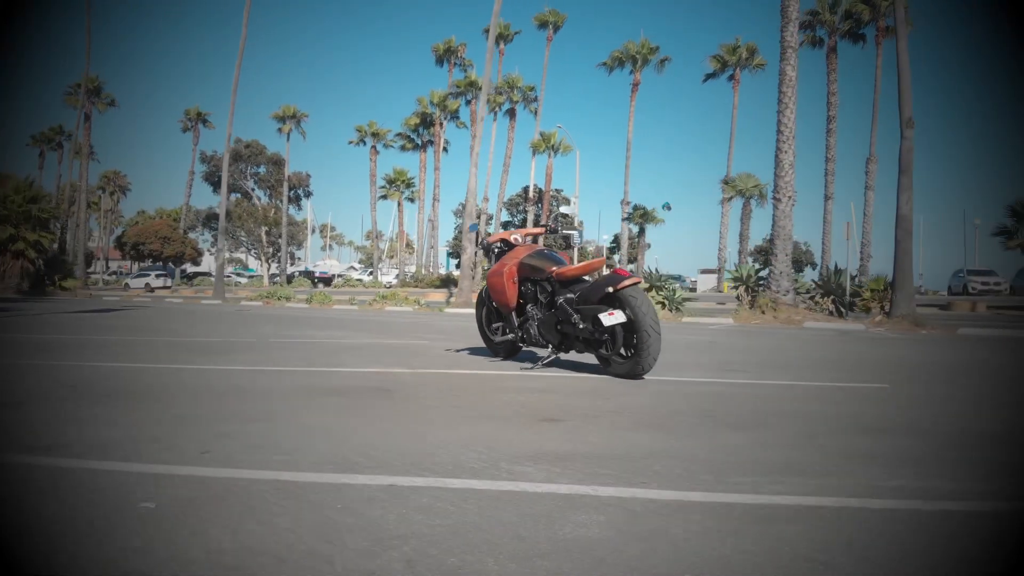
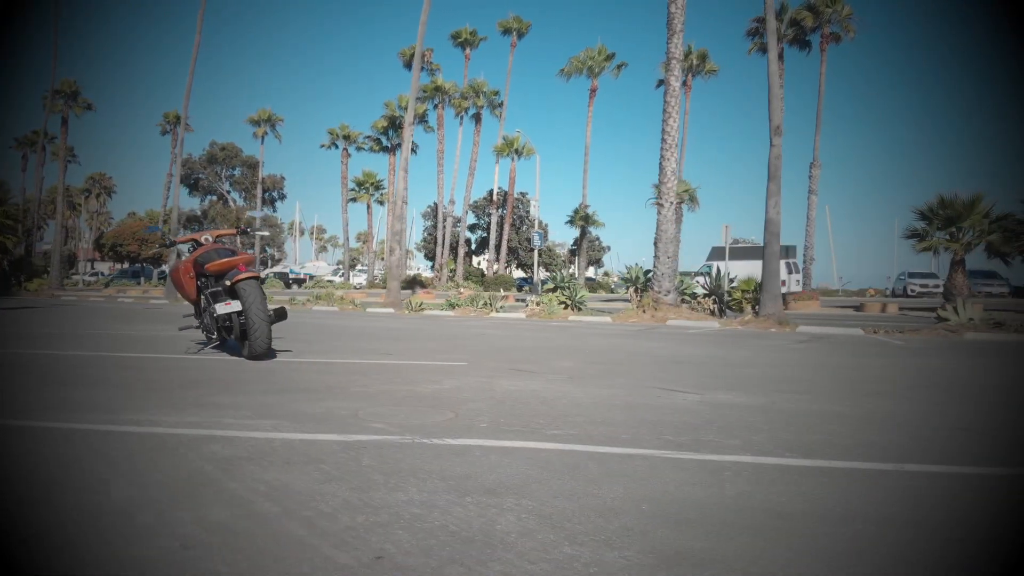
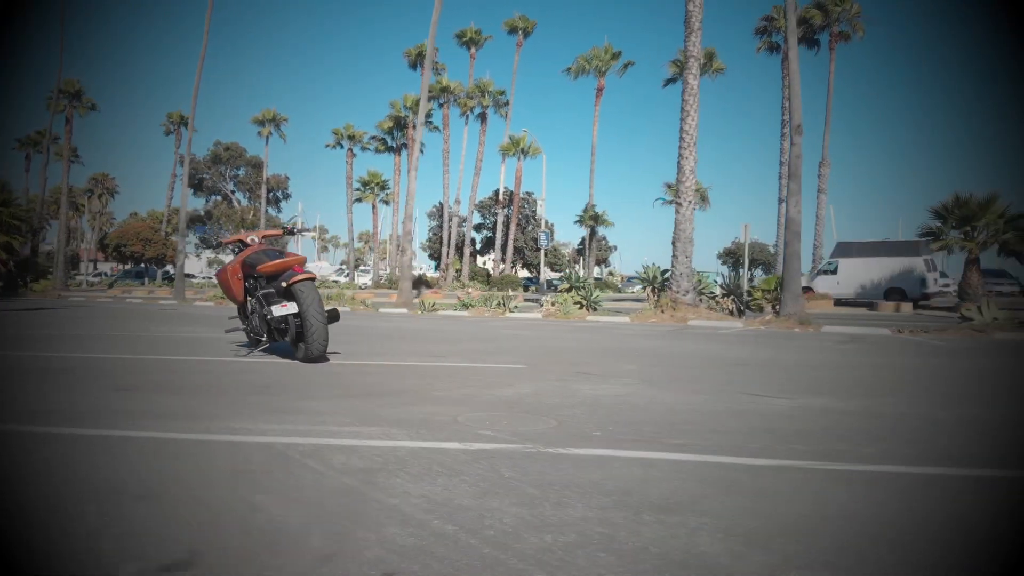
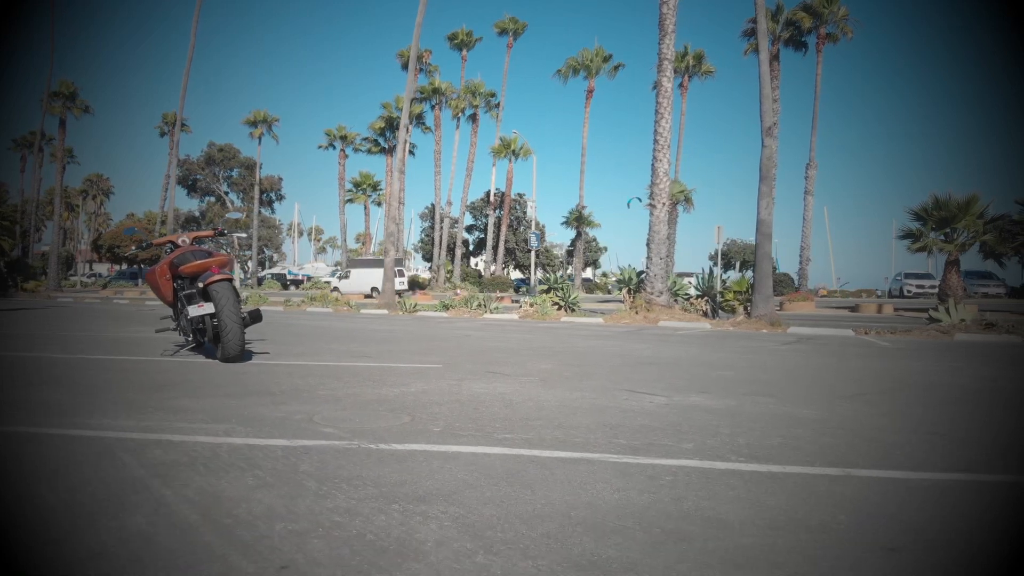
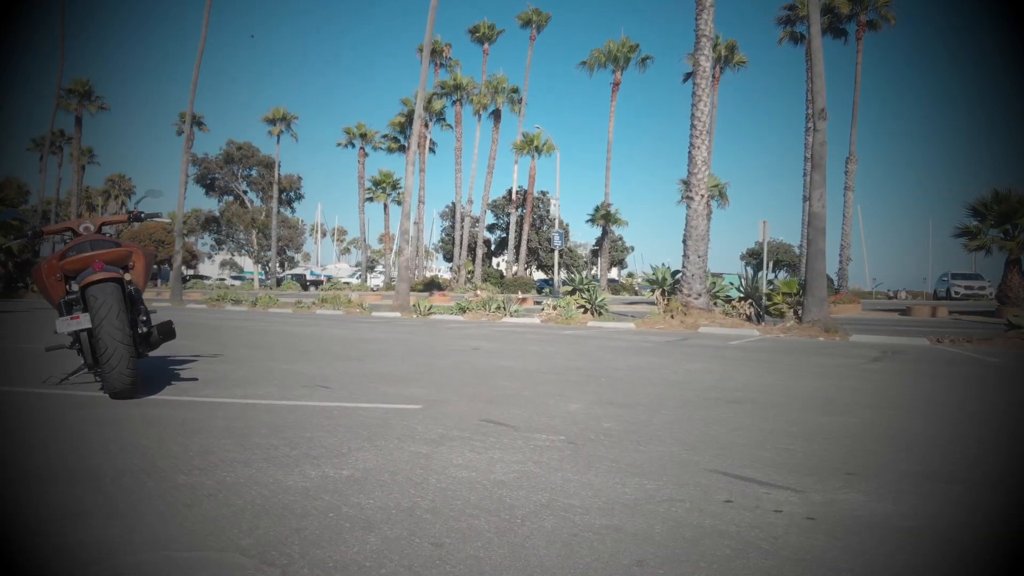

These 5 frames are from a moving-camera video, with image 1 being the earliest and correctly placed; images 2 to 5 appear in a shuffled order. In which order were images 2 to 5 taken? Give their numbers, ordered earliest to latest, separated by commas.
3, 2, 4, 5
